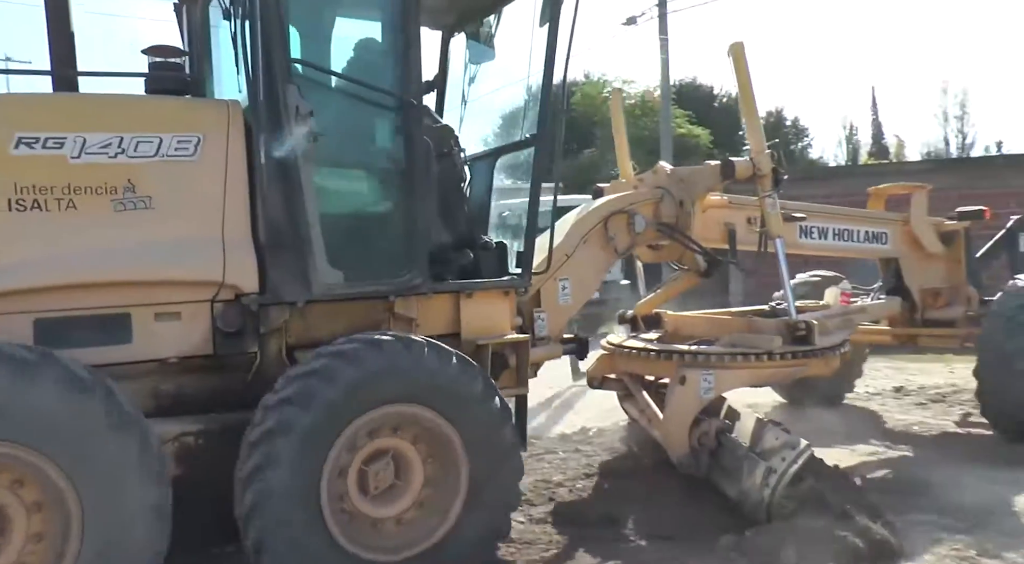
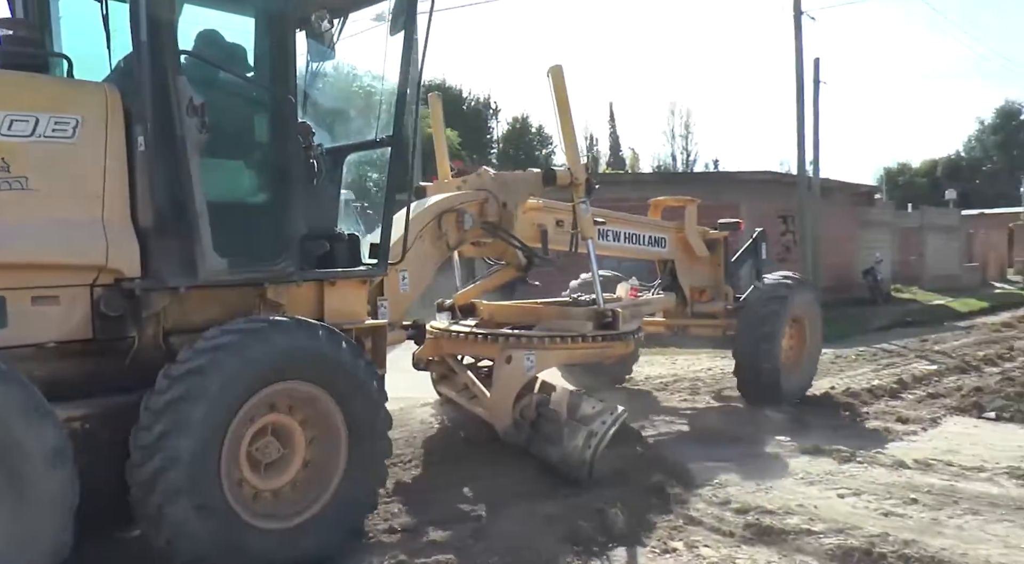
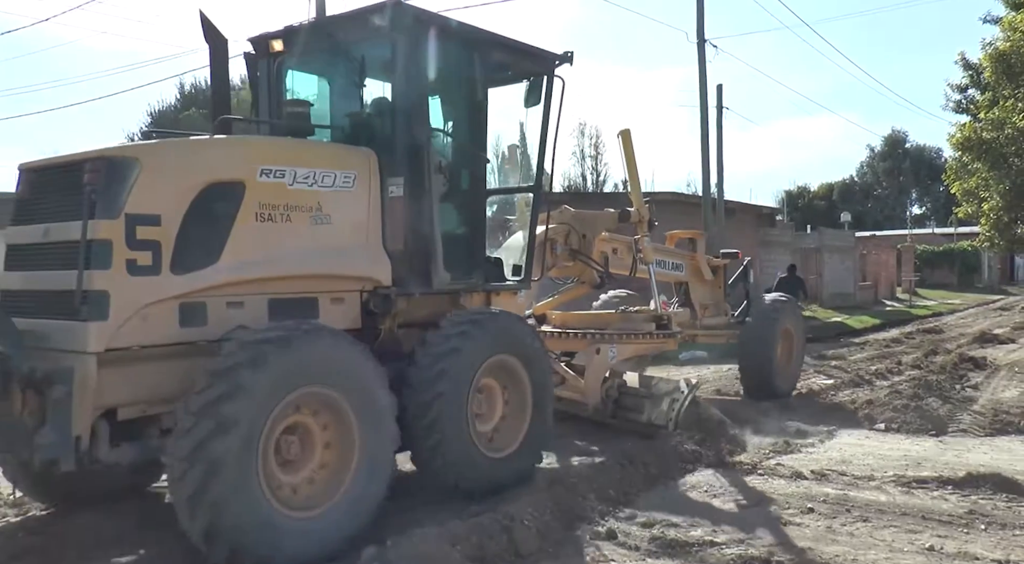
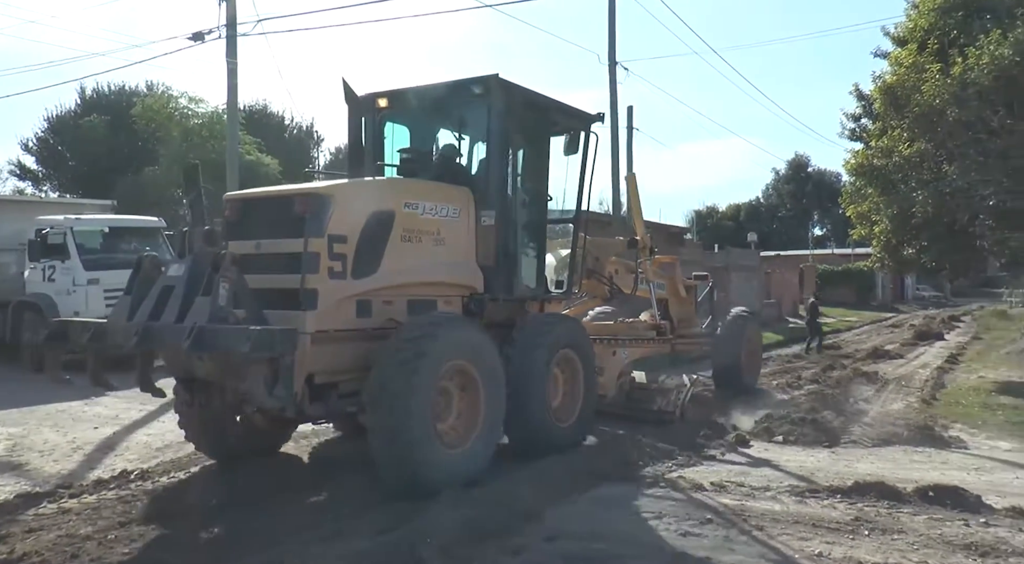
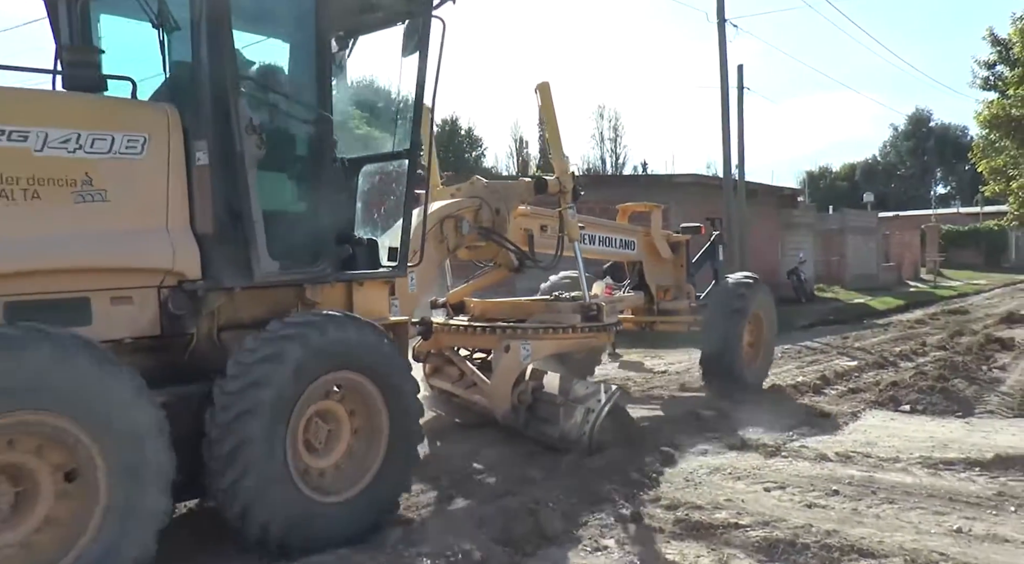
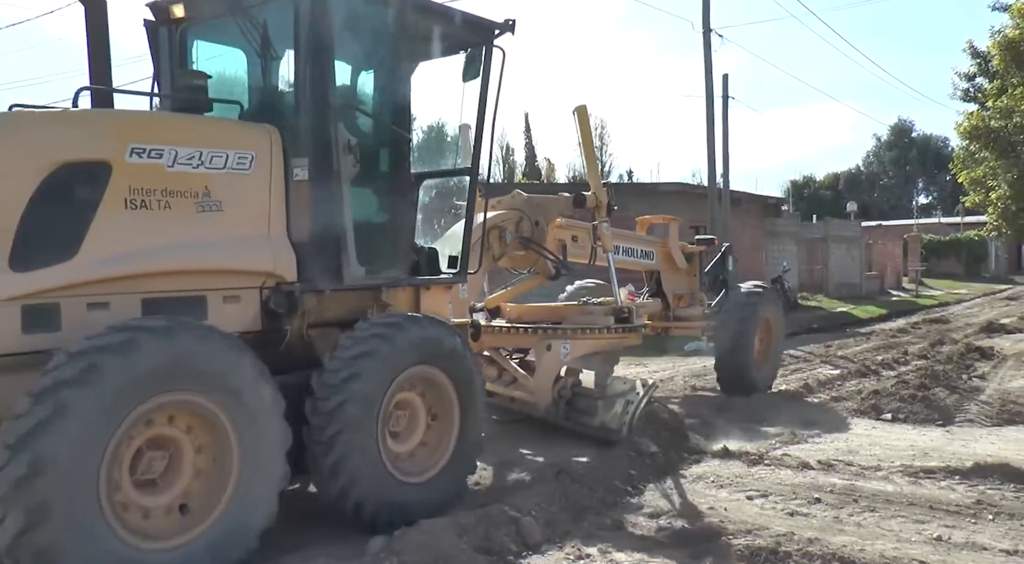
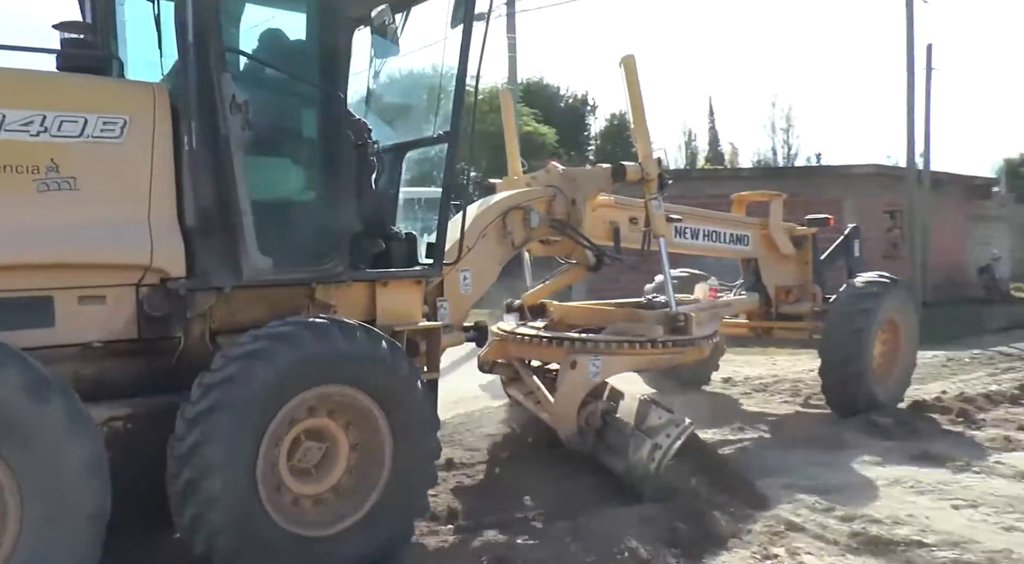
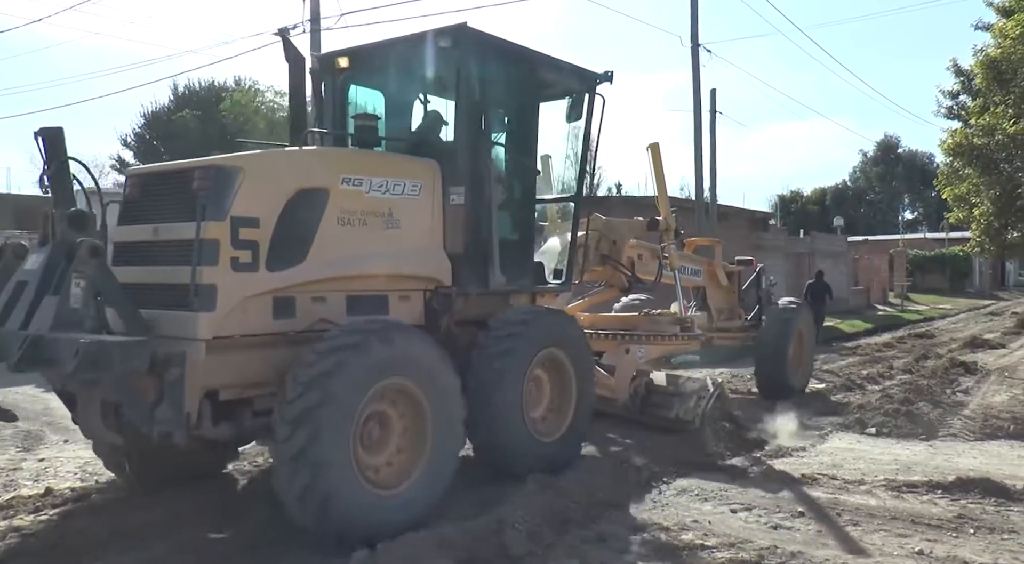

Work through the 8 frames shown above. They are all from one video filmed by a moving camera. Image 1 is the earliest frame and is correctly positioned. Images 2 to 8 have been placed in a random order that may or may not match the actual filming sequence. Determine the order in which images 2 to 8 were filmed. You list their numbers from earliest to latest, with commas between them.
7, 2, 5, 6, 3, 8, 4
